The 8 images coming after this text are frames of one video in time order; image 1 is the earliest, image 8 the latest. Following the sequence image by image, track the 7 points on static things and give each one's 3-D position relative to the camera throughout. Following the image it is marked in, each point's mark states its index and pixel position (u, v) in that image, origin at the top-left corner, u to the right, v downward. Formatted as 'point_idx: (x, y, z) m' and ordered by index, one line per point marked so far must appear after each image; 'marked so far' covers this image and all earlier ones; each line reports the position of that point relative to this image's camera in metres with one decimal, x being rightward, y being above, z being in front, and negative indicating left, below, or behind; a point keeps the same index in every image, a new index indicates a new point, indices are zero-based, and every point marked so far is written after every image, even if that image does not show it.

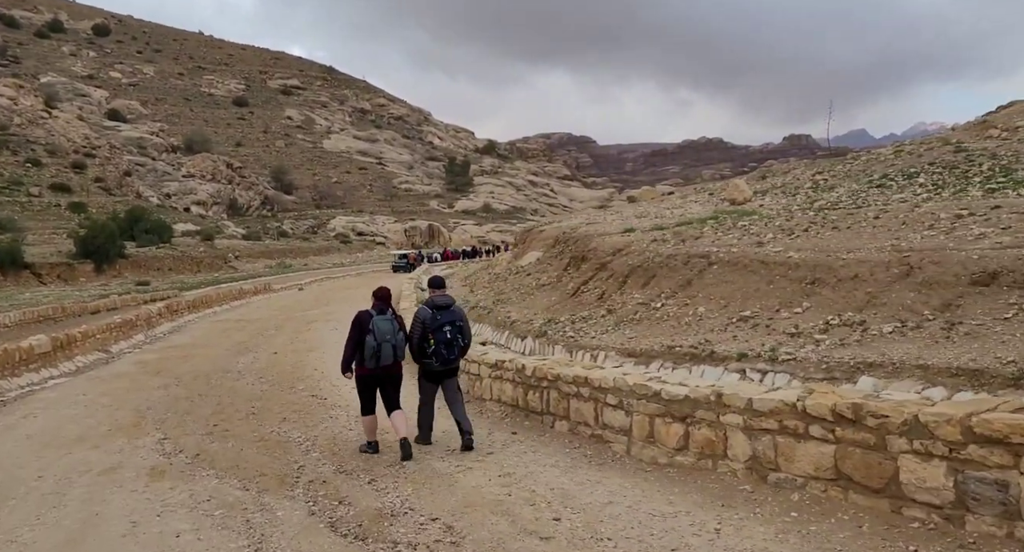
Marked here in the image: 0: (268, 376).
0: (-4.3, -1.8, +12.5) m
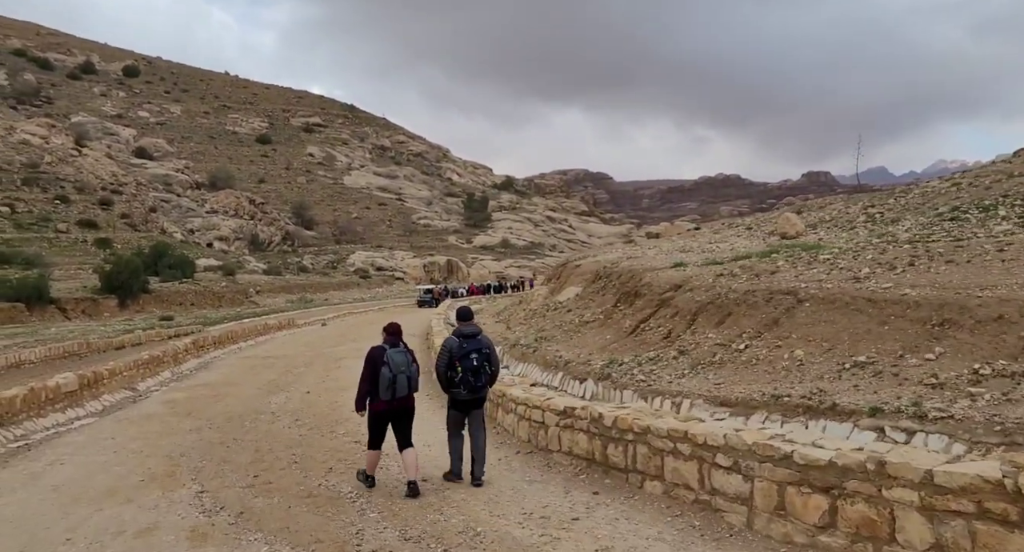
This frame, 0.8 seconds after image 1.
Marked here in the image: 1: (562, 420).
0: (-3.4, -2.4, +11.8) m
1: (+0.5, -1.5, +7.1) m
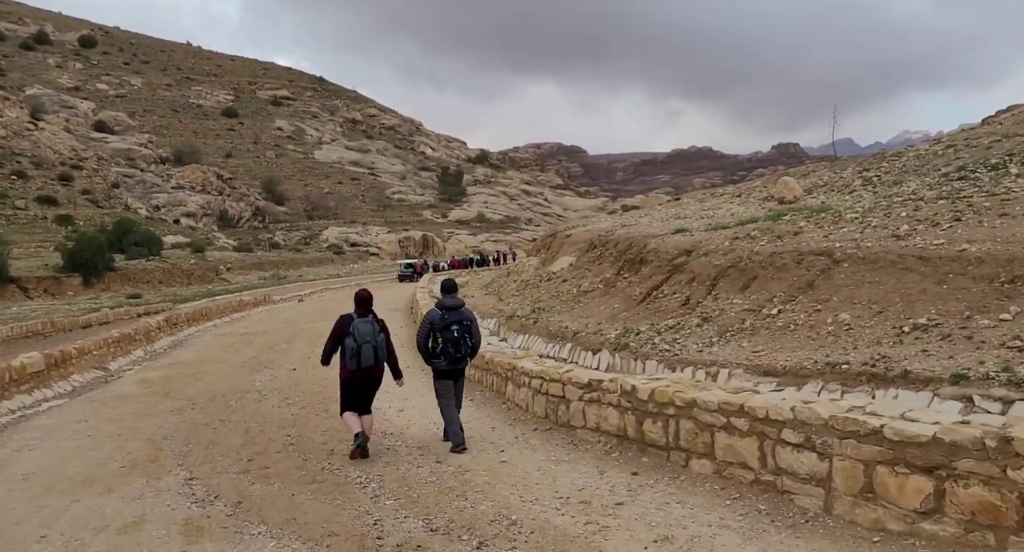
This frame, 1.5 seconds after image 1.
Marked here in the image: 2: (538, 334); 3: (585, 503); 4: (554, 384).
0: (-3.4, -2.0, +11.1) m
1: (+0.7, -1.1, +6.6) m
2: (+0.5, -1.0, +11.9) m
3: (+0.5, -1.6, +5.0) m
4: (+0.4, -1.1, +7.3) m
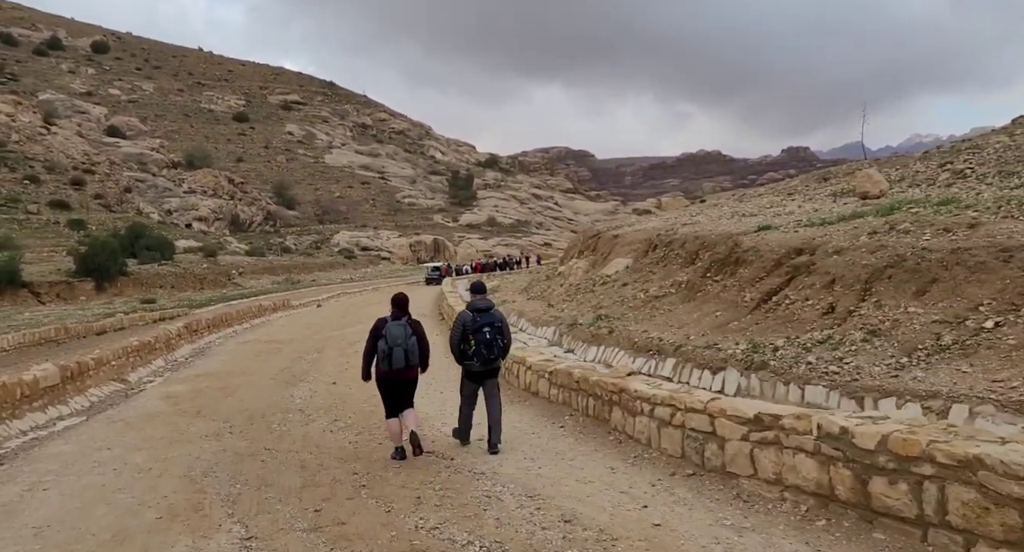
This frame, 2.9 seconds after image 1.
0: (-2.3, -2.0, +9.7) m
1: (+1.8, -1.1, +5.1) m
2: (+1.6, -1.0, +10.4) m
3: (+1.6, -1.6, +3.5) m
4: (+1.5, -1.2, +5.8) m
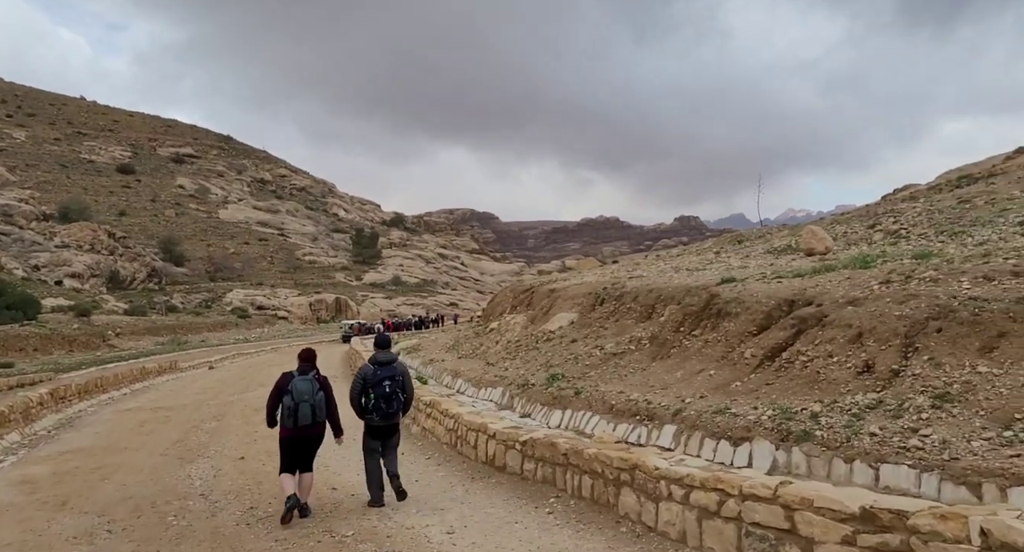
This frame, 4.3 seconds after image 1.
0: (-2.7, -2.6, +7.7) m
1: (+2.0, -1.4, +3.8) m
2: (+1.1, -1.7, +9.0) m
3: (+2.0, -1.7, +2.2) m
4: (+1.6, -1.4, +4.5) m
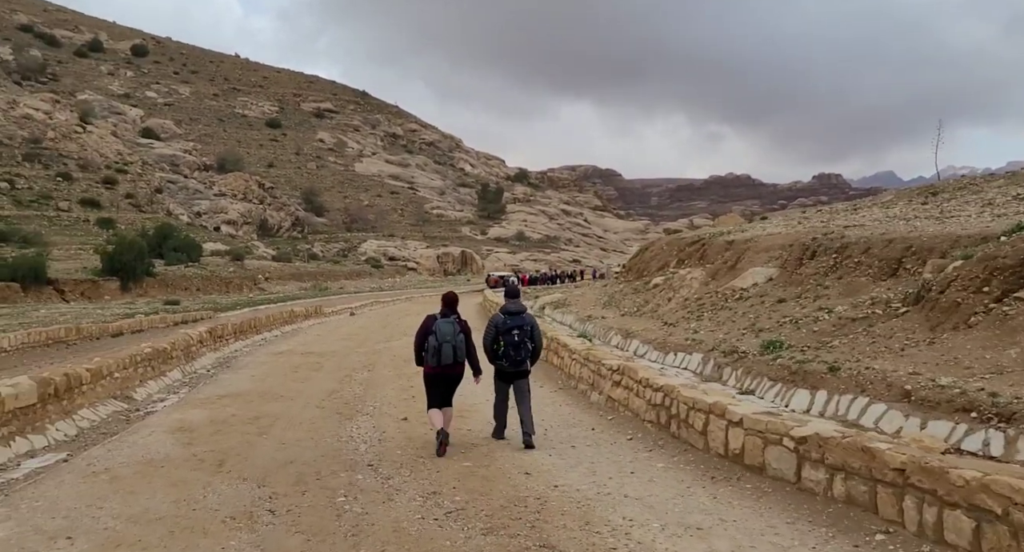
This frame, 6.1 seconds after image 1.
0: (-0.5, -2.0, +6.0) m
1: (+3.5, -1.1, +1.3) m
2: (+3.5, -1.1, +6.6) m
3: (+3.2, -1.6, -0.3) m
4: (+3.2, -1.1, +2.0) m
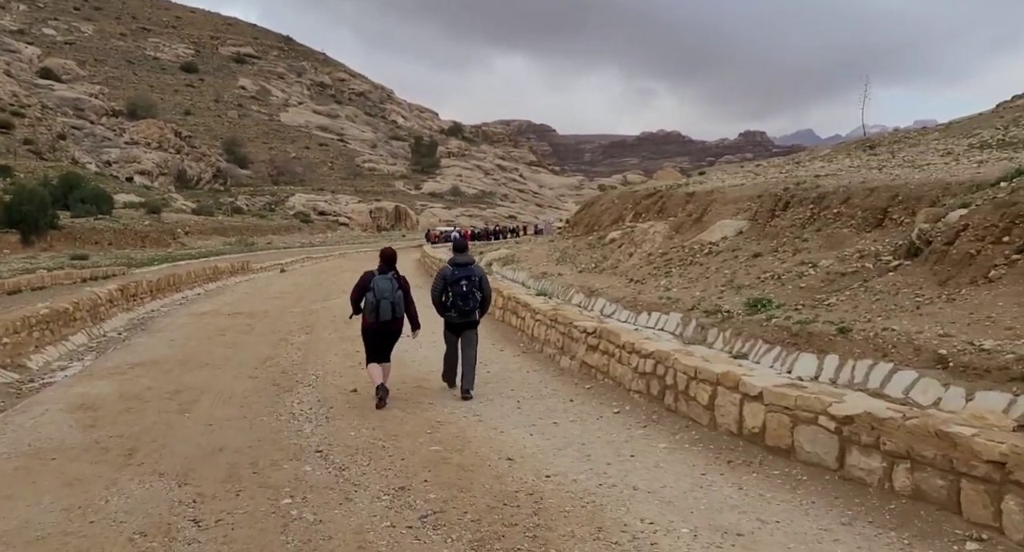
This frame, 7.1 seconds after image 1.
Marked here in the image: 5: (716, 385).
0: (-0.6, -1.6, +4.9) m
1: (+3.8, -1.0, +0.6) m
2: (+3.3, -0.7, +5.8) m
3: (+3.7, -1.6, -1.0) m
4: (+3.5, -1.0, +1.3) m
5: (+1.8, -1.0, +6.2) m
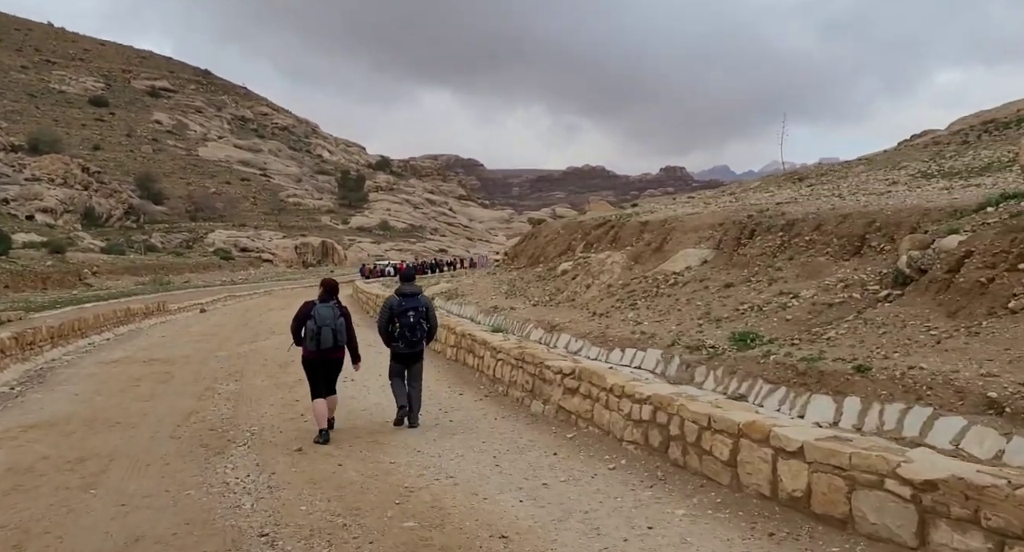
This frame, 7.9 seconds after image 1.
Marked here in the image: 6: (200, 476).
0: (-0.5, -1.8, +3.8) m
1: (+4.3, -1.0, 0.0) m
2: (+3.3, -1.0, +5.2) m
3: (+4.3, -1.5, -1.7) m
4: (+3.9, -1.0, +0.6) m
5: (+1.7, -1.2, +5.3) m
6: (-3.0, -1.9, +6.7) m
